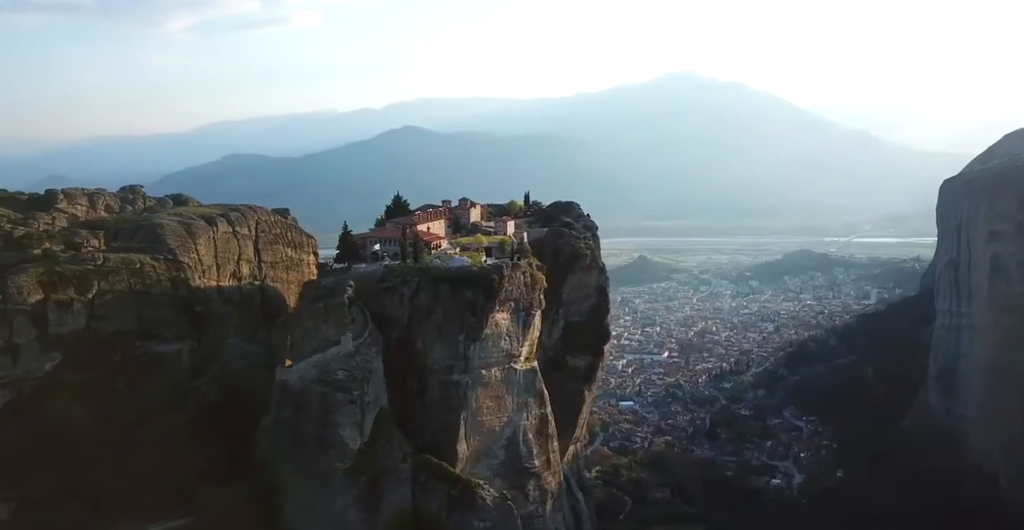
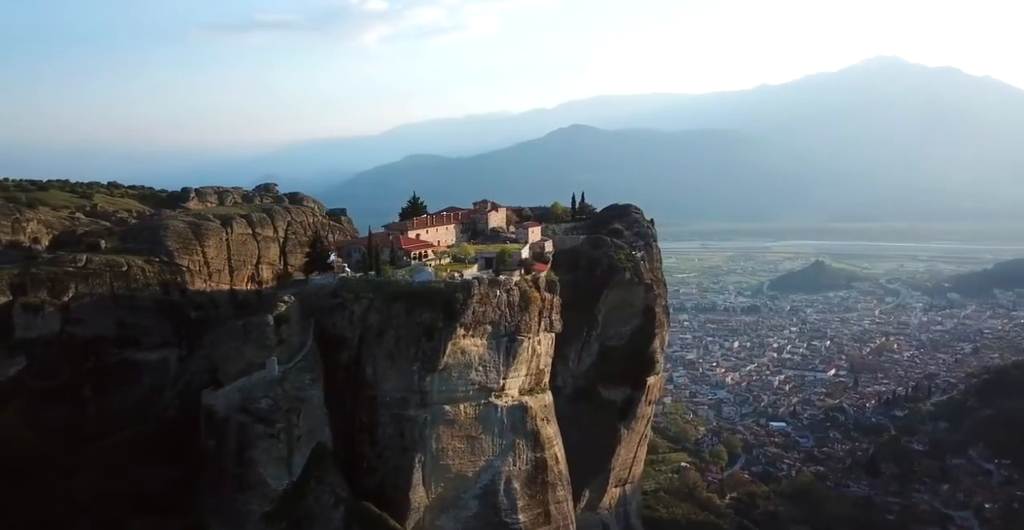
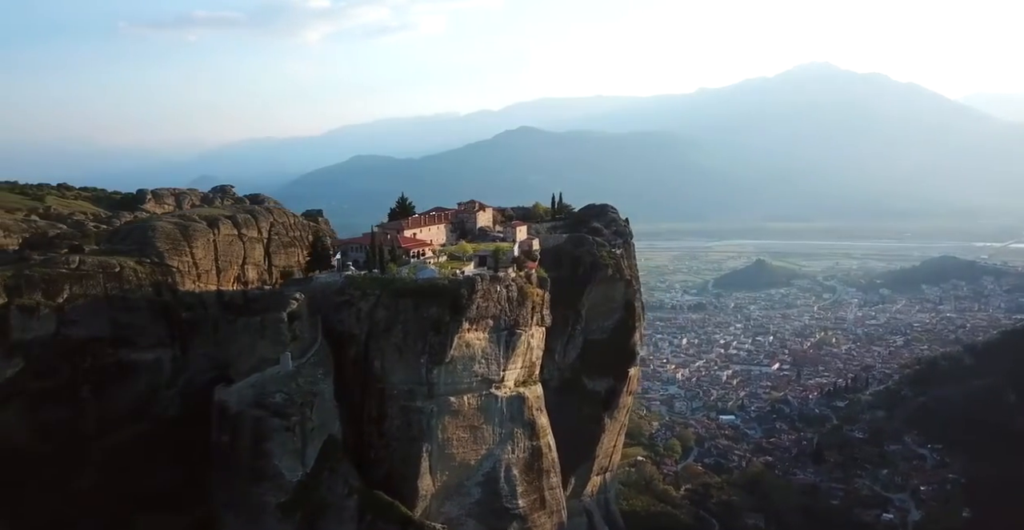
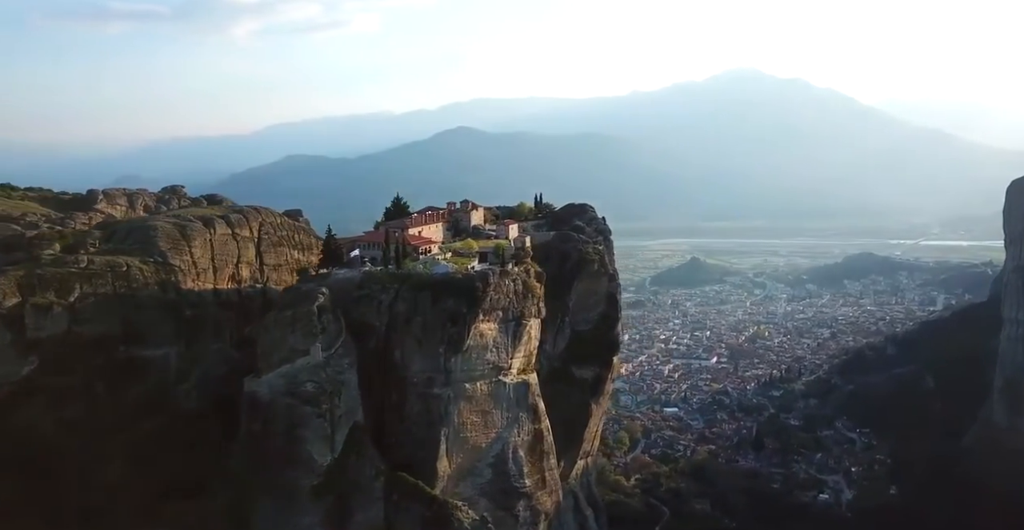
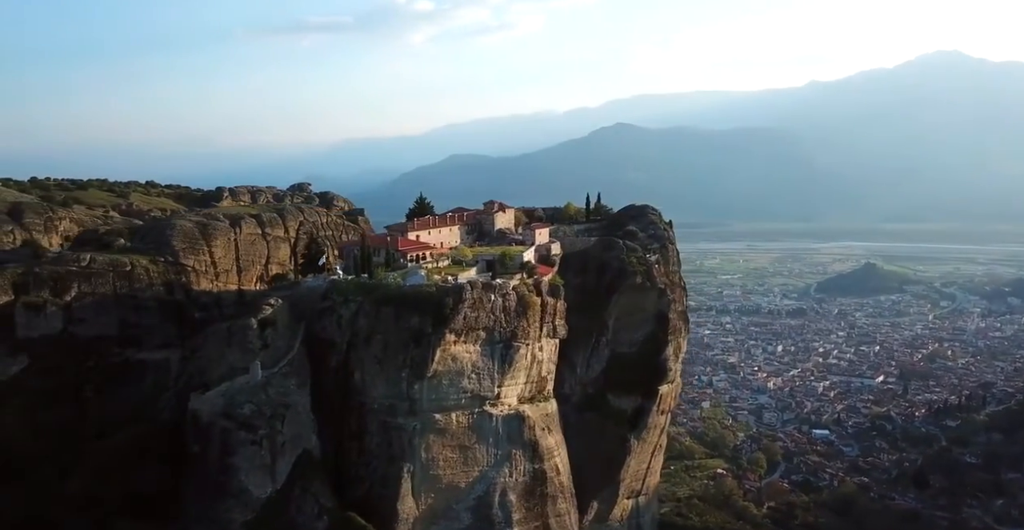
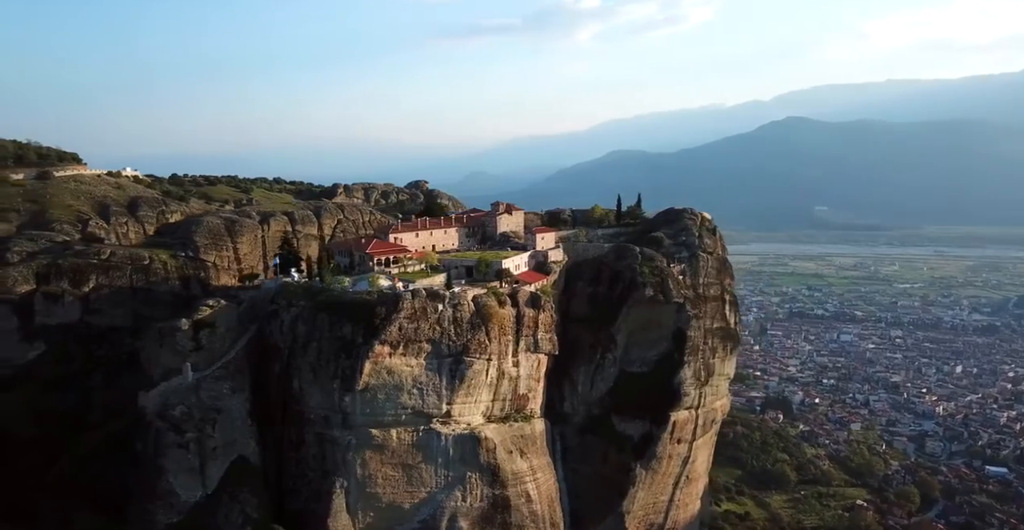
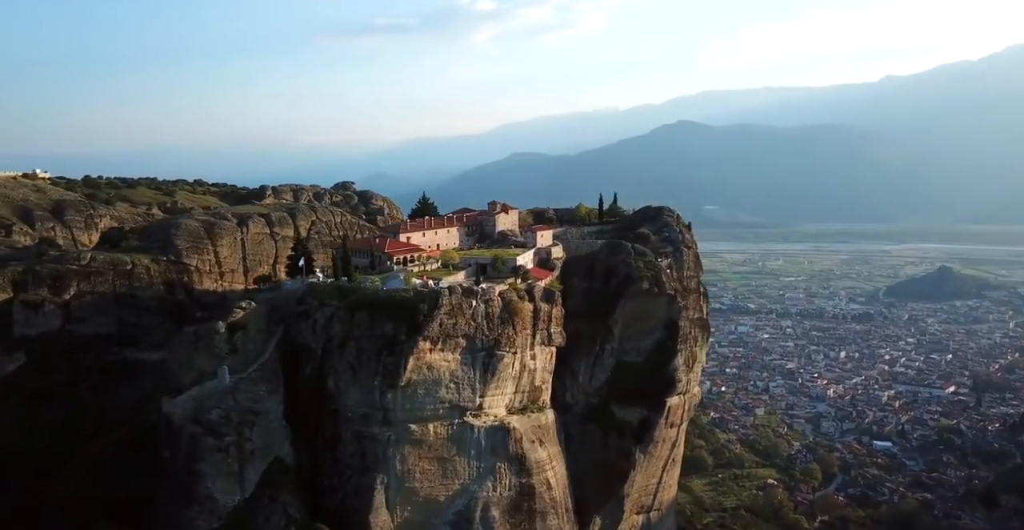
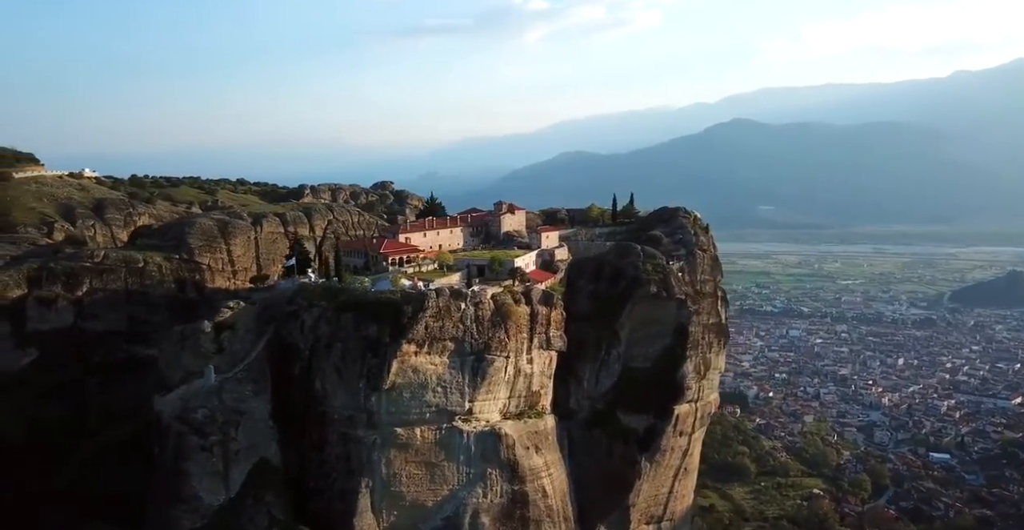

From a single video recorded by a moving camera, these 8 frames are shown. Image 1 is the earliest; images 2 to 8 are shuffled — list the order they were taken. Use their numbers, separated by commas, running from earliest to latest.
4, 3, 2, 5, 7, 8, 6
